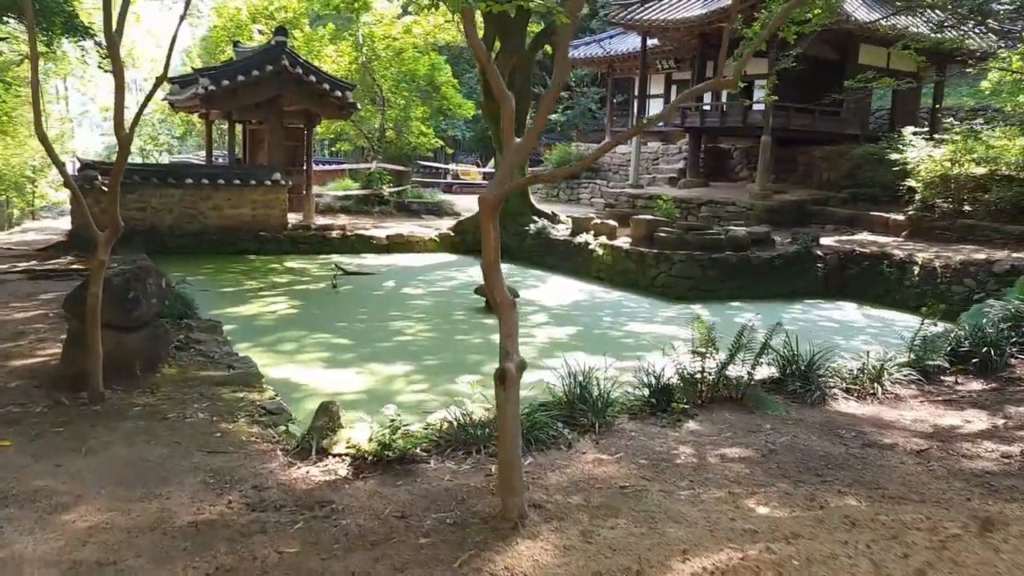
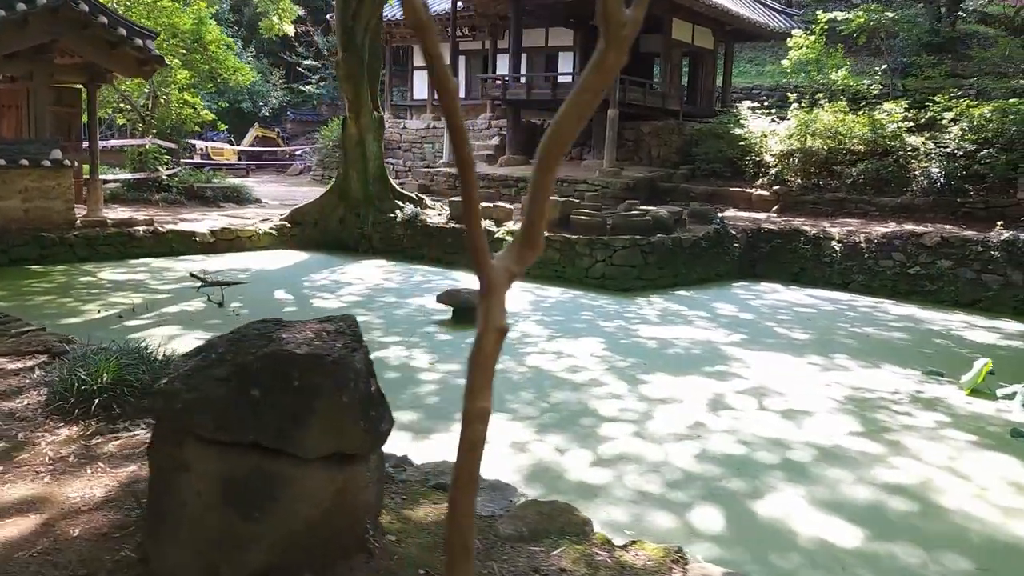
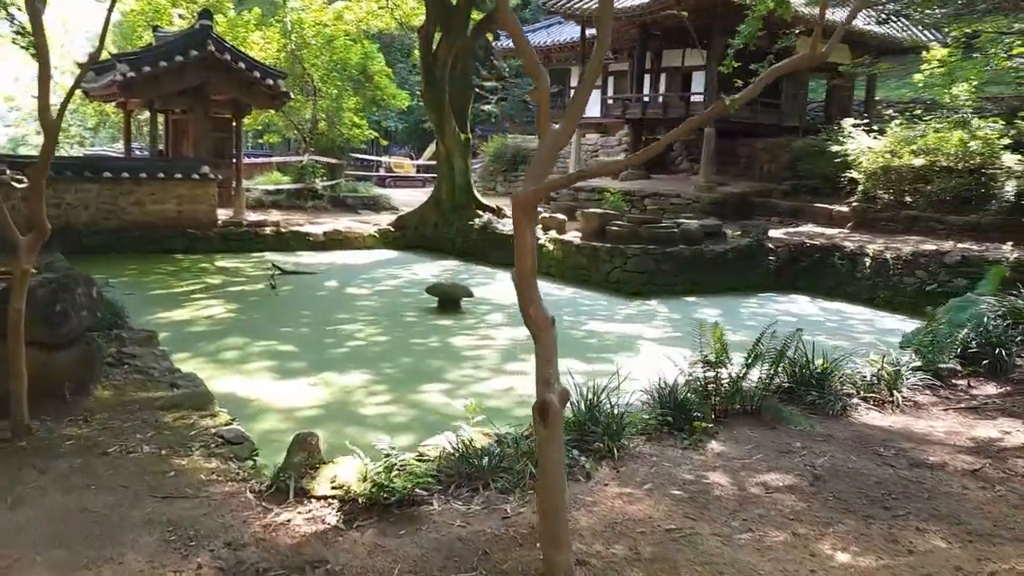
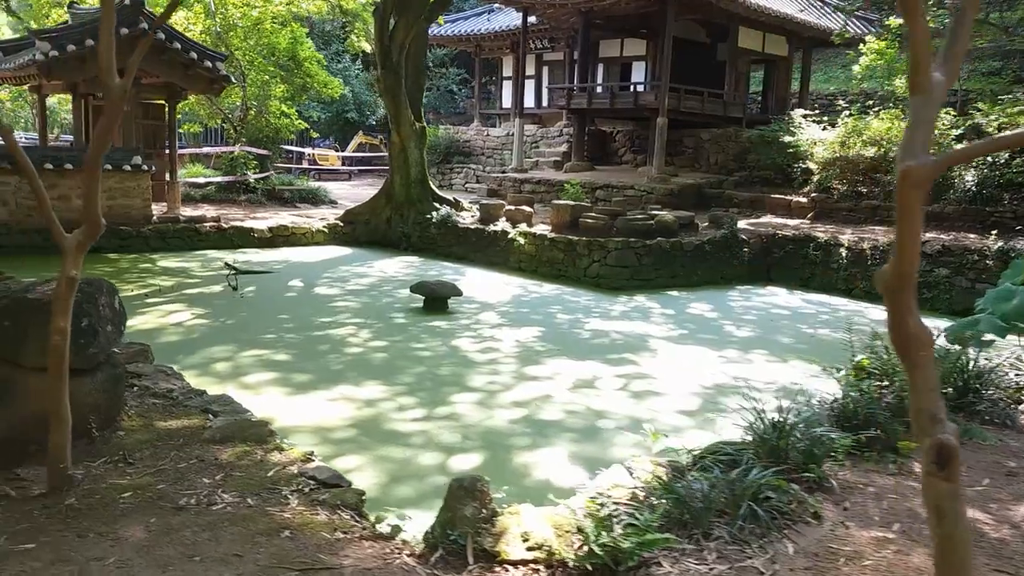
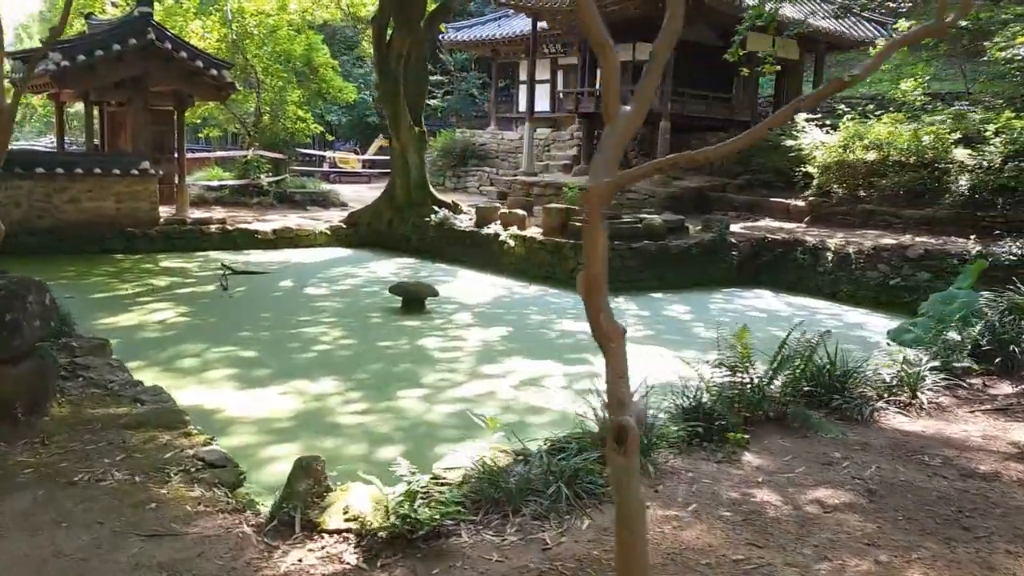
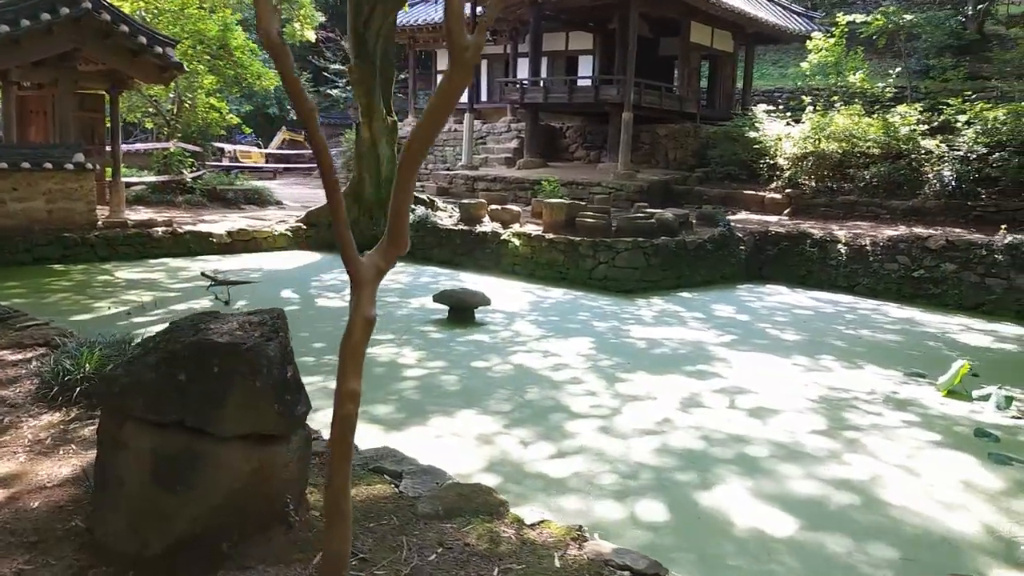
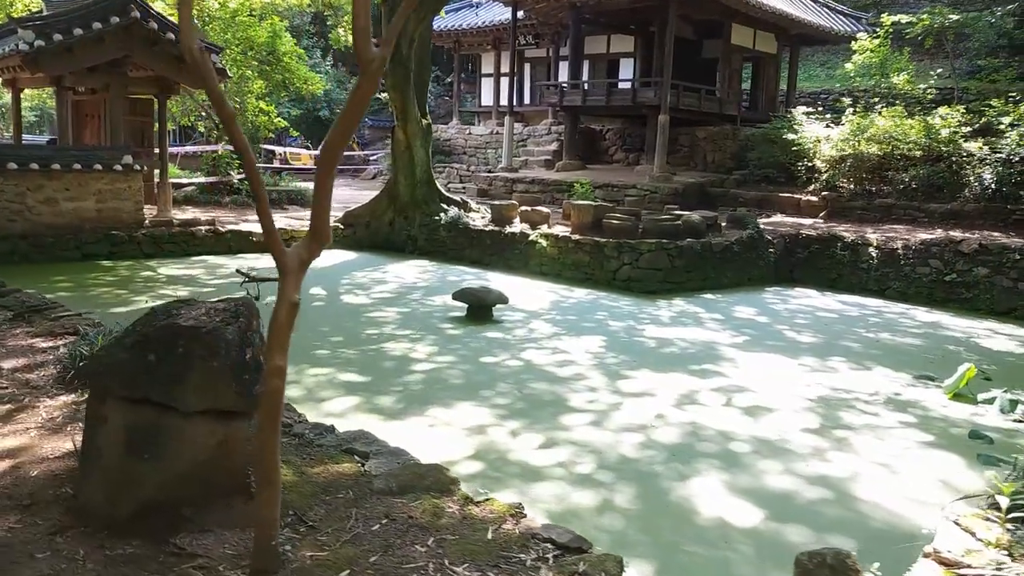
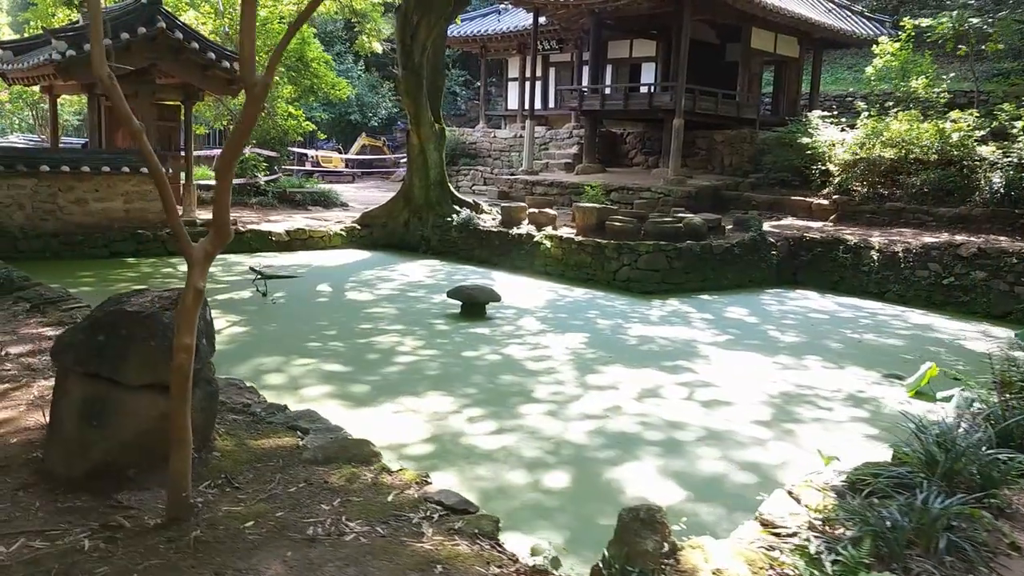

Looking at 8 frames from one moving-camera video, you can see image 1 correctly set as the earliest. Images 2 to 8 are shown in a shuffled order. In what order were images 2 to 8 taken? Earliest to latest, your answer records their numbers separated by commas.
3, 5, 4, 8, 7, 6, 2
